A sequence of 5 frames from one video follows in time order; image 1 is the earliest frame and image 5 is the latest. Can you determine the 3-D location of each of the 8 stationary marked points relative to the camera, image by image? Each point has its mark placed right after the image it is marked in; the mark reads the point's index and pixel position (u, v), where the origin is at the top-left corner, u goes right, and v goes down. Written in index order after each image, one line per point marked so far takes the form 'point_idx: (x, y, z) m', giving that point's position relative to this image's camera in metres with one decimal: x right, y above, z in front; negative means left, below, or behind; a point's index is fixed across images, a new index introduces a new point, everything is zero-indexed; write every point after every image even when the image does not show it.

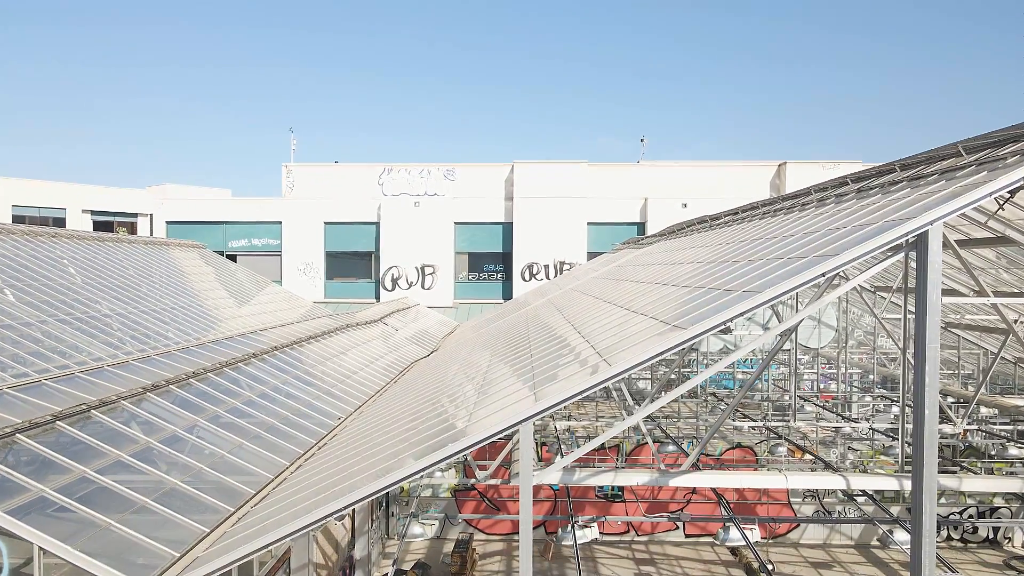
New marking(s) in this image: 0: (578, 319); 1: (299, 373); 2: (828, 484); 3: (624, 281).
0: (+1.6, -0.8, +16.0) m
1: (-5.0, -2.0, +16.0) m
2: (+4.4, -2.7, +8.8) m
3: (+3.5, +0.2, +19.9) m
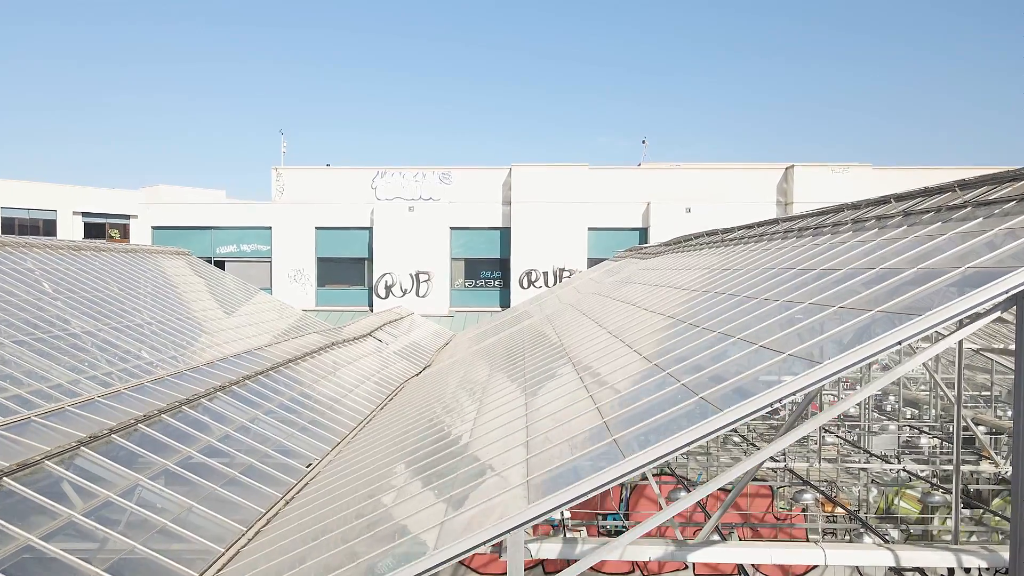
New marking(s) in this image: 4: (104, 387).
0: (+1.5, -1.3, +14.8) m
1: (-5.1, -2.5, +14.7) m
2: (+4.3, -3.2, +7.6) m
3: (+3.4, -0.3, +18.6) m
4: (-9.9, -2.4, +15.4) m
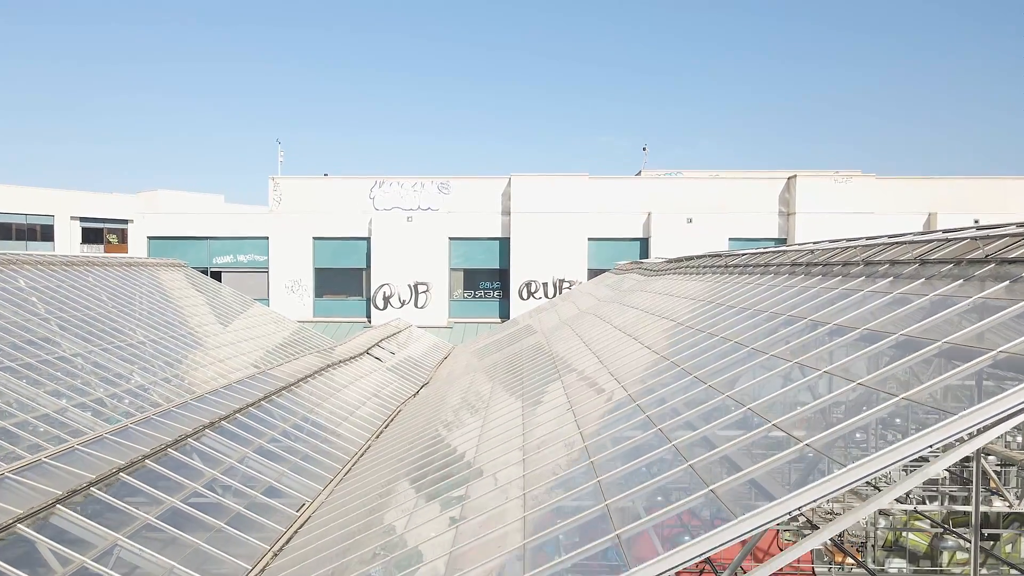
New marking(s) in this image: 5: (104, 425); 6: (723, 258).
0: (+1.5, -1.9, +14.4) m
1: (-5.1, -3.1, +14.3) m
2: (+4.3, -3.8, +7.2) m
3: (+3.3, -0.9, +18.2) m
4: (-9.9, -3.0, +15.0) m
5: (-9.5, -3.2, +14.7) m
6: (+6.5, +0.9, +19.7) m
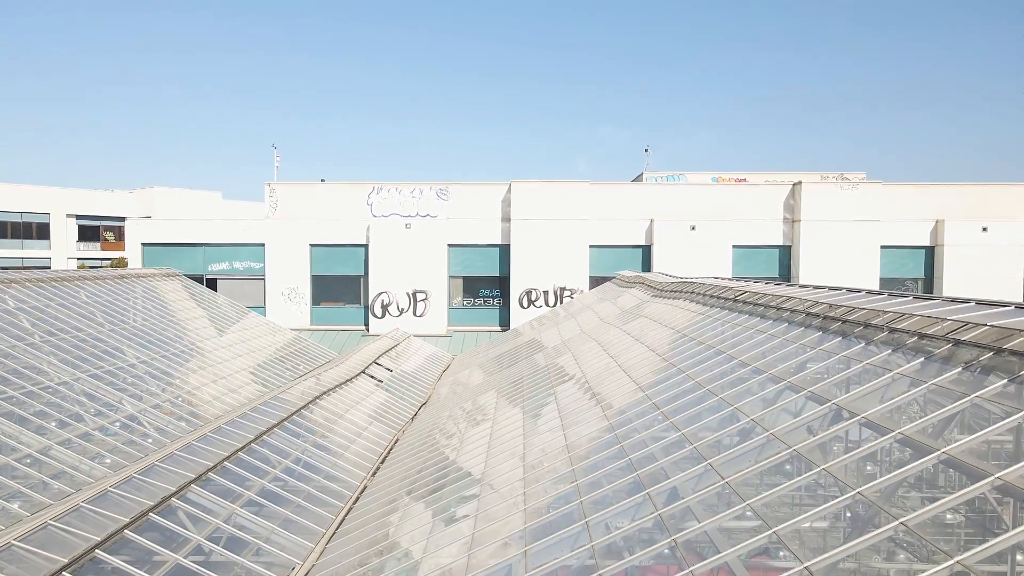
0: (+1.5, -2.7, +13.8) m
1: (-5.1, -3.9, +13.8) m
2: (+4.3, -4.7, +6.7) m
3: (+3.4, -1.7, +17.7) m
4: (-9.9, -3.8, +14.5) m
5: (-9.5, -3.9, +14.2) m
6: (+6.5, +0.2, +19.1) m
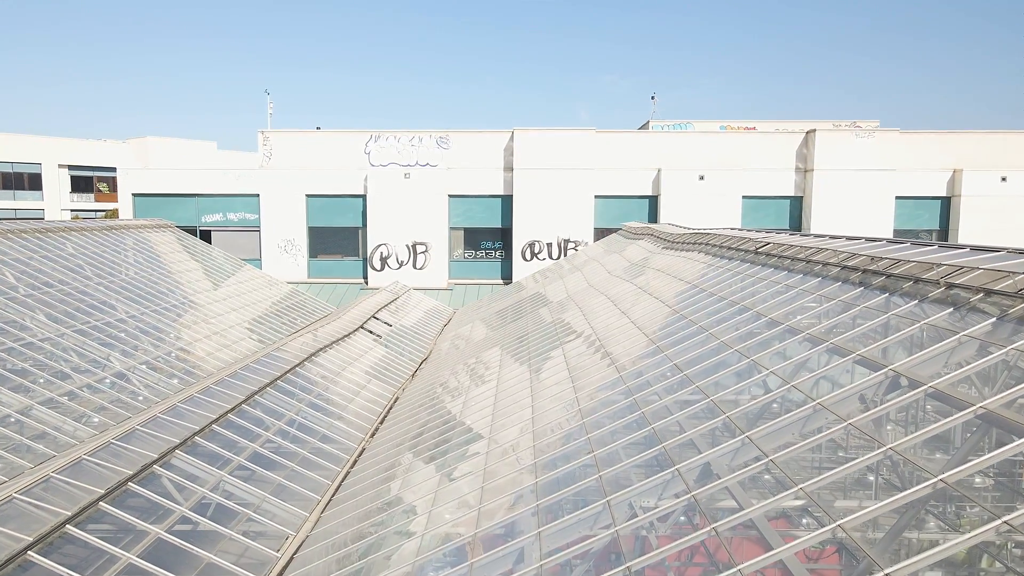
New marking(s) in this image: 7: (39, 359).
0: (+1.6, -1.7, +13.1) m
1: (-5.0, -2.9, +13.1) m
2: (+4.4, -4.3, +6.1) m
3: (+3.5, -0.4, +16.8) m
4: (-9.8, -2.7, +13.8) m
5: (-9.3, -2.9, +13.5) m
6: (+6.7, +1.6, +18.1) m
7: (-11.9, -1.8, +16.0) m
